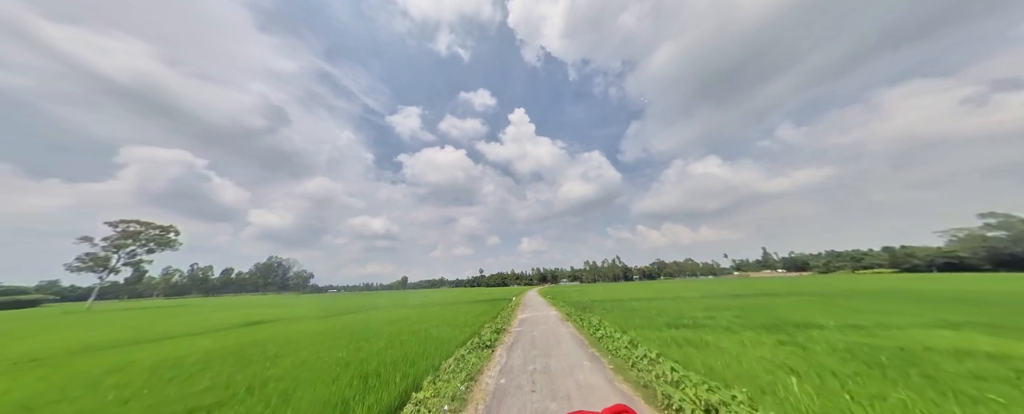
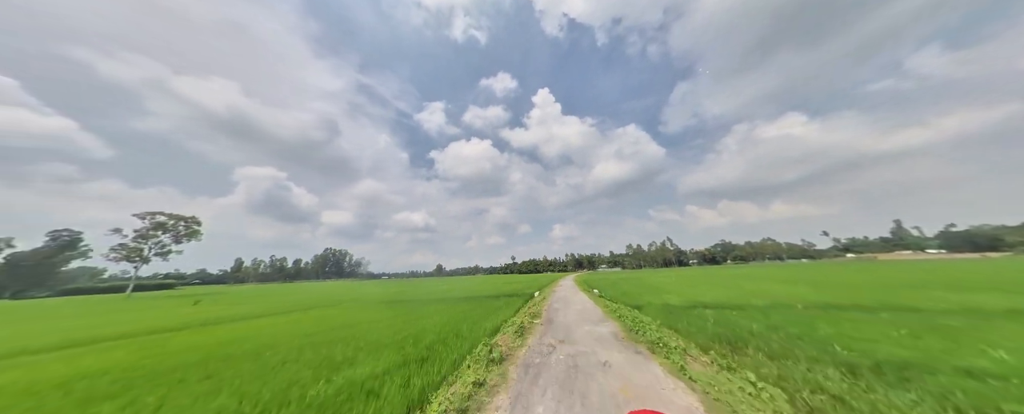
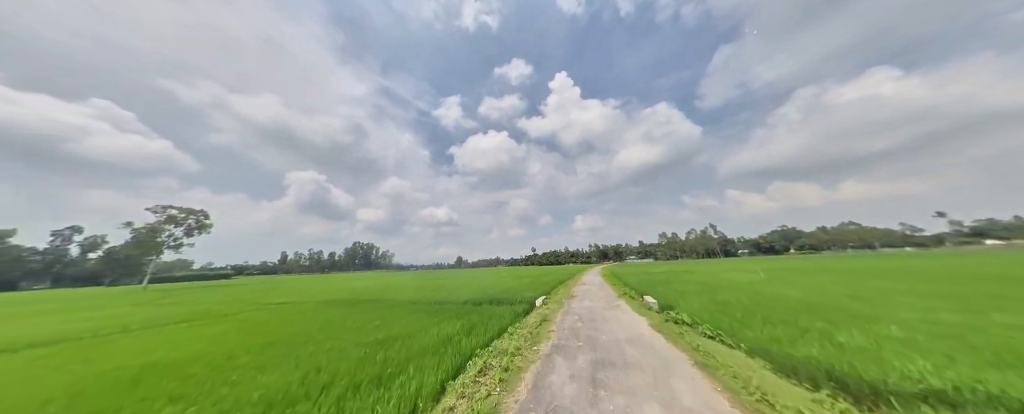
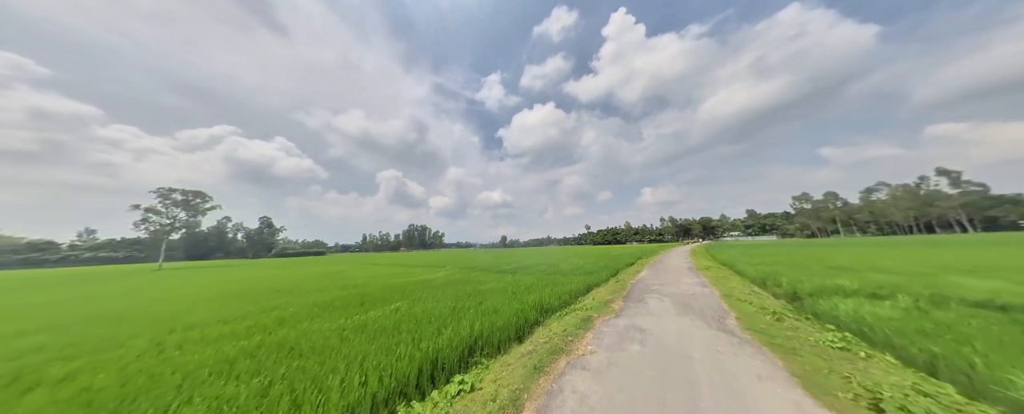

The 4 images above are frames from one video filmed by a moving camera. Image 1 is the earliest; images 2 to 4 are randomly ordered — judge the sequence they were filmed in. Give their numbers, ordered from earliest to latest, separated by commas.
2, 3, 4
